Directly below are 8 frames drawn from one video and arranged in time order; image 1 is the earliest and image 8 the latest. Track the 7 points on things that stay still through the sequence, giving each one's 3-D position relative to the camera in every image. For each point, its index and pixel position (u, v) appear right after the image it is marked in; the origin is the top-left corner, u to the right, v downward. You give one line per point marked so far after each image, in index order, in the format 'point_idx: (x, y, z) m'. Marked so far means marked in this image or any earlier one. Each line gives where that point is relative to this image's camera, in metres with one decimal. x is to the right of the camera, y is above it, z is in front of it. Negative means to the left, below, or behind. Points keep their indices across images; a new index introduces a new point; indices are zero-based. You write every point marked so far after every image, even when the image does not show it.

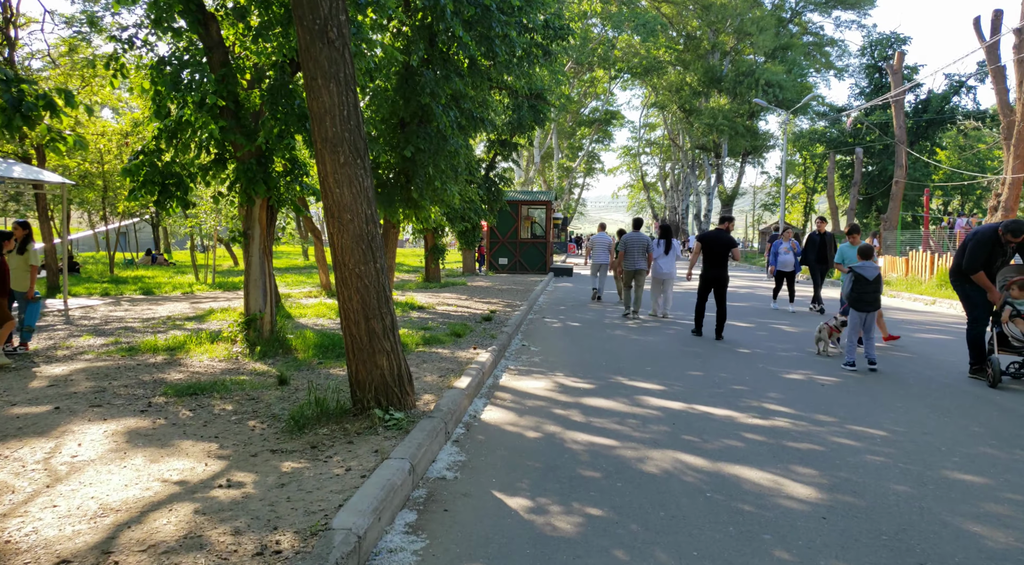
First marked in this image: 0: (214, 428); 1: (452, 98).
0: (-2.1, -1.0, +5.3) m
1: (-1.1, +3.5, +14.2) m
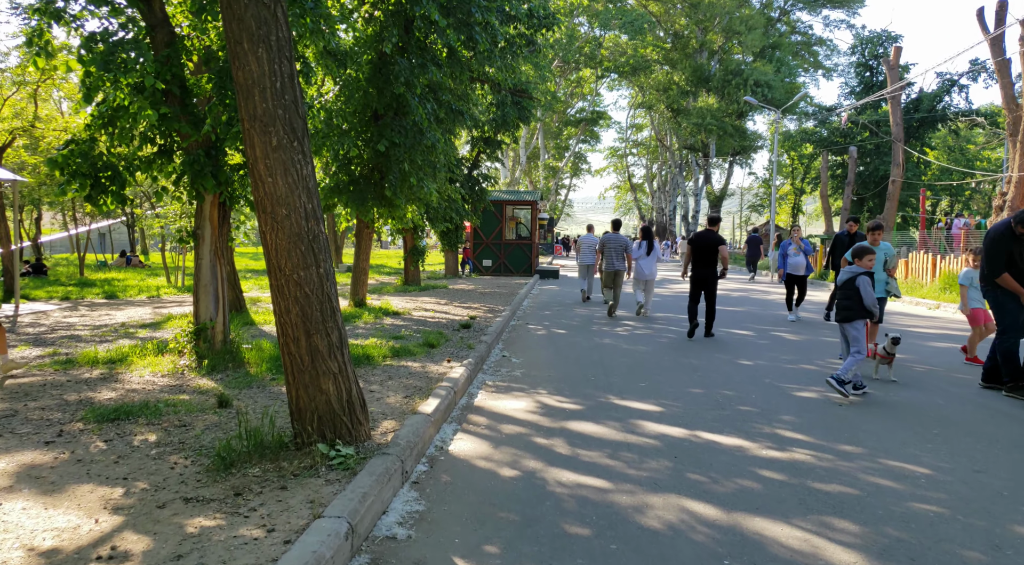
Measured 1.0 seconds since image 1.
0: (-2.2, -1.1, +4.4) m
1: (-1.5, +3.4, +13.4) m
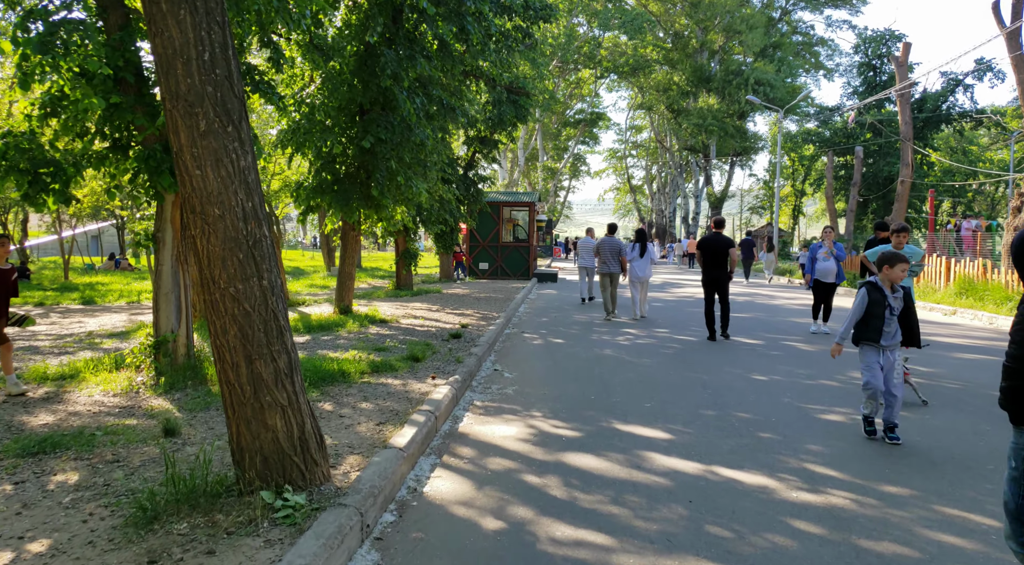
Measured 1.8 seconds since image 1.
0: (-2.3, -1.1, +3.6) m
1: (-1.6, +3.3, +12.6) m
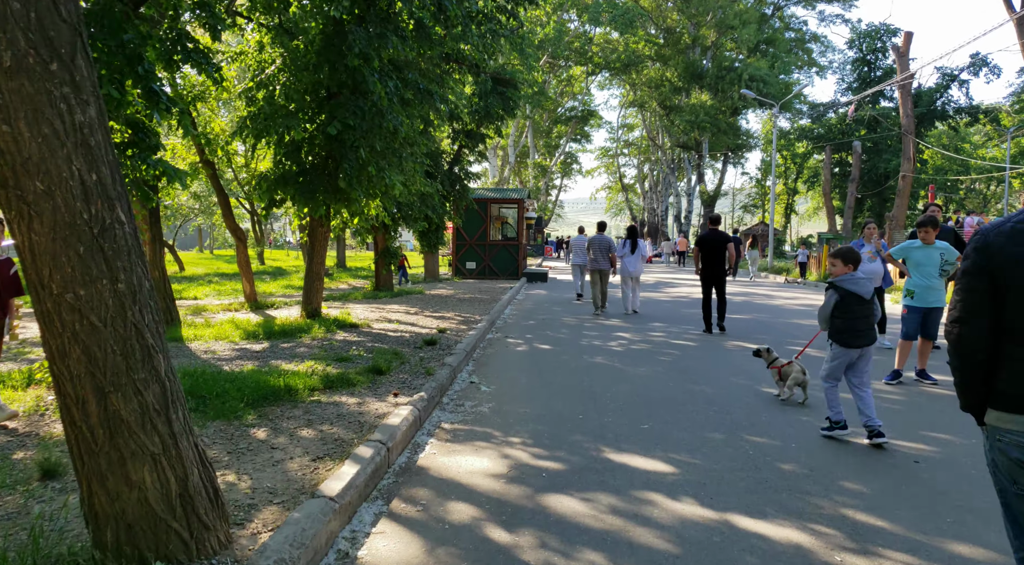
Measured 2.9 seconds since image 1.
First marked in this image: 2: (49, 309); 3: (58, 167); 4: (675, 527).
0: (-2.5, -1.1, +2.6) m
1: (-1.8, +3.3, +11.6) m
2: (-1.5, -0.1, +2.5) m
3: (-1.4, +0.4, +2.4) m
4: (+0.8, -1.2, +3.6) m
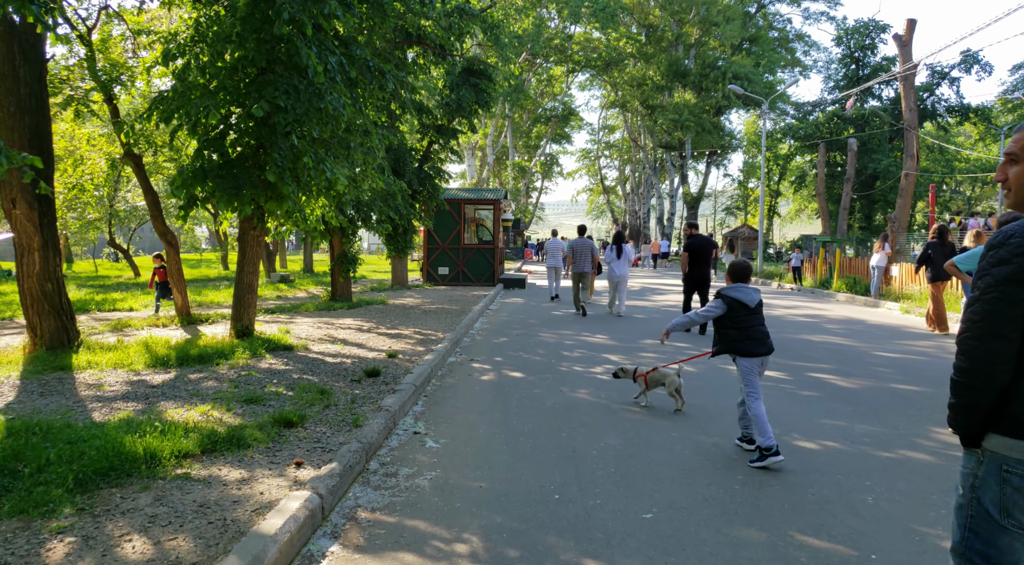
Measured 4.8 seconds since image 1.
0: (-2.7, -1.3, +0.8) m
1: (-2.3, +3.2, +9.9) m
2: (-1.7, -0.2, +0.8) m
3: (-1.6, +0.2, +0.7) m
4: (+0.6, -1.3, +1.9) m
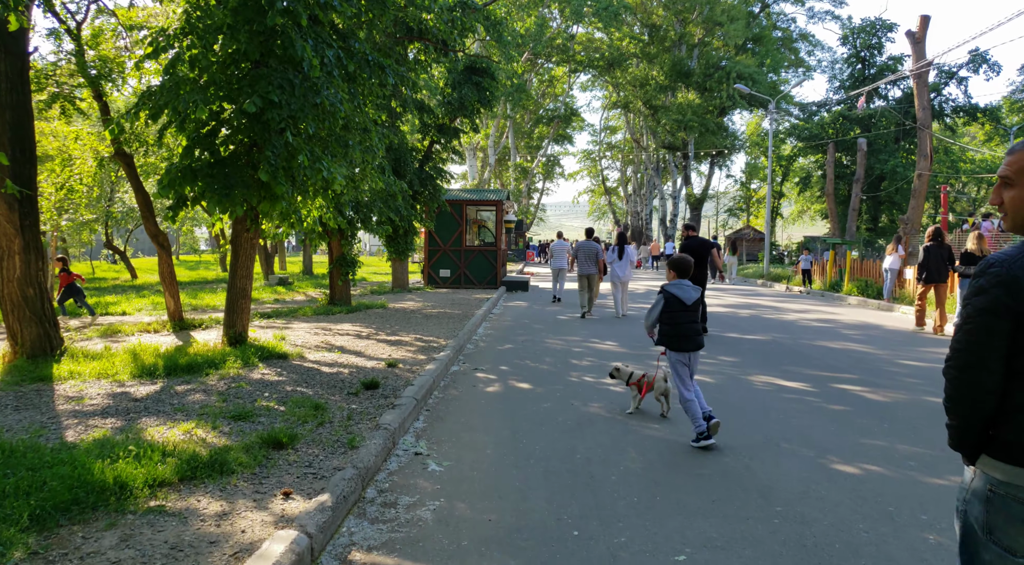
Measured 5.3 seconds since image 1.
0: (-2.6, -1.3, +0.4) m
1: (-2.2, +3.1, +9.4) m
2: (-1.7, -0.3, +0.3) m
3: (-1.6, +0.2, +0.2) m
4: (+0.6, -1.3, +1.5) m
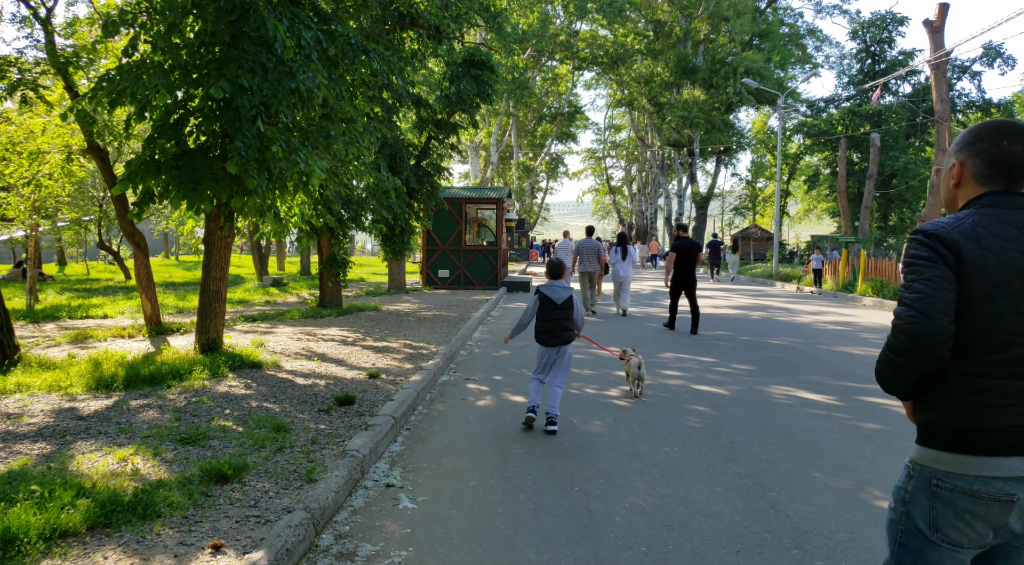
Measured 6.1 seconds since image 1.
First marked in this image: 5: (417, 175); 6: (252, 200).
0: (-2.7, -1.3, -0.3) m
1: (-2.2, +3.1, +8.7) m
2: (-1.8, -0.3, -0.4) m
3: (-1.7, +0.2, -0.5) m
4: (+0.5, -1.4, +0.7) m
5: (-2.3, +2.5, +18.2) m
6: (-2.7, +0.9, +8.0) m
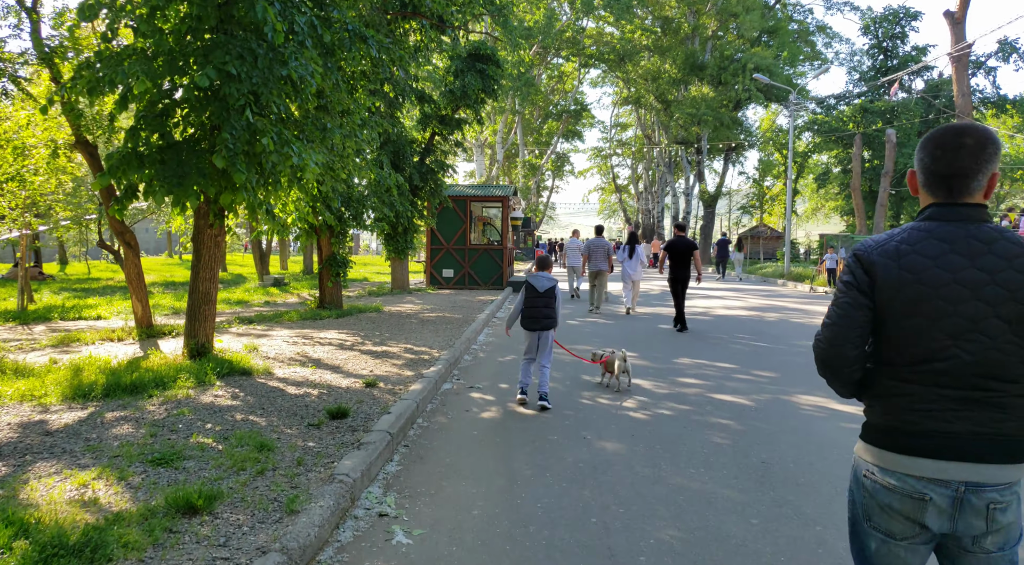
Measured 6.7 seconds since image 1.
0: (-2.7, -1.4, -0.8) m
1: (-2.2, +3.1, +8.2) m
2: (-1.8, -0.3, -0.9) m
3: (-1.7, +0.1, -1.0) m
4: (+0.5, -1.4, +0.2) m
5: (-2.2, +2.5, +17.7) m
6: (-2.6, +0.8, +7.5) m
